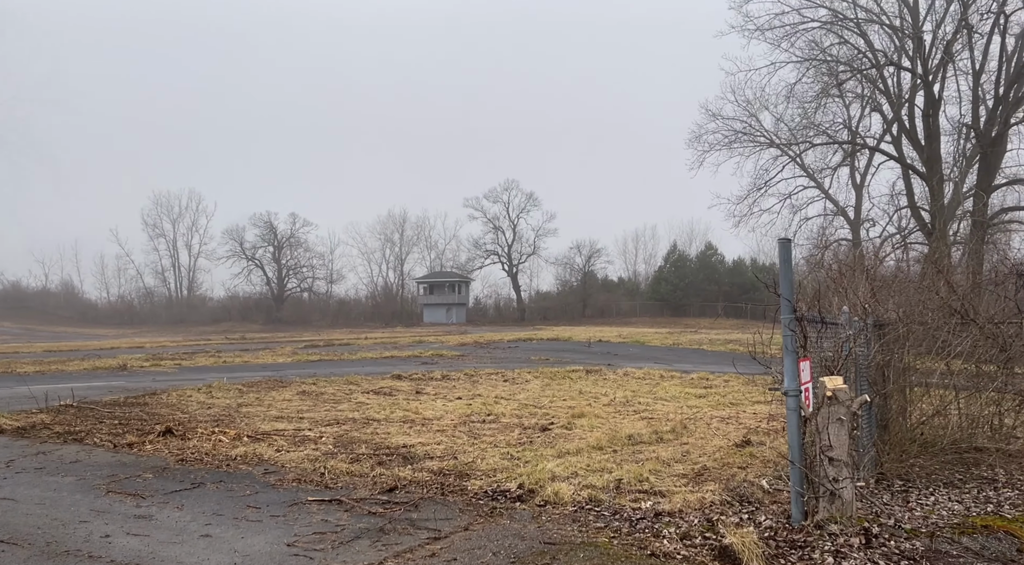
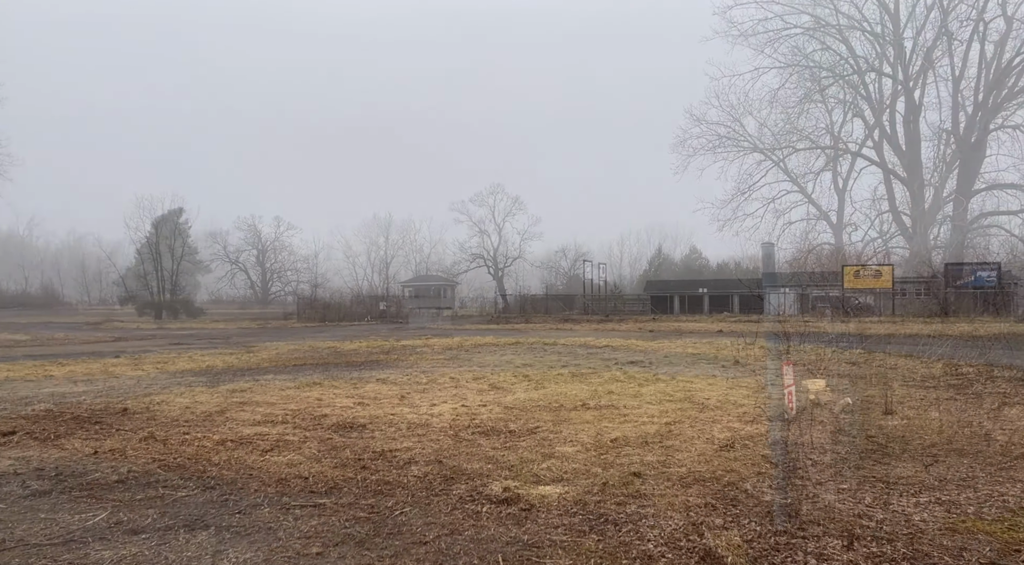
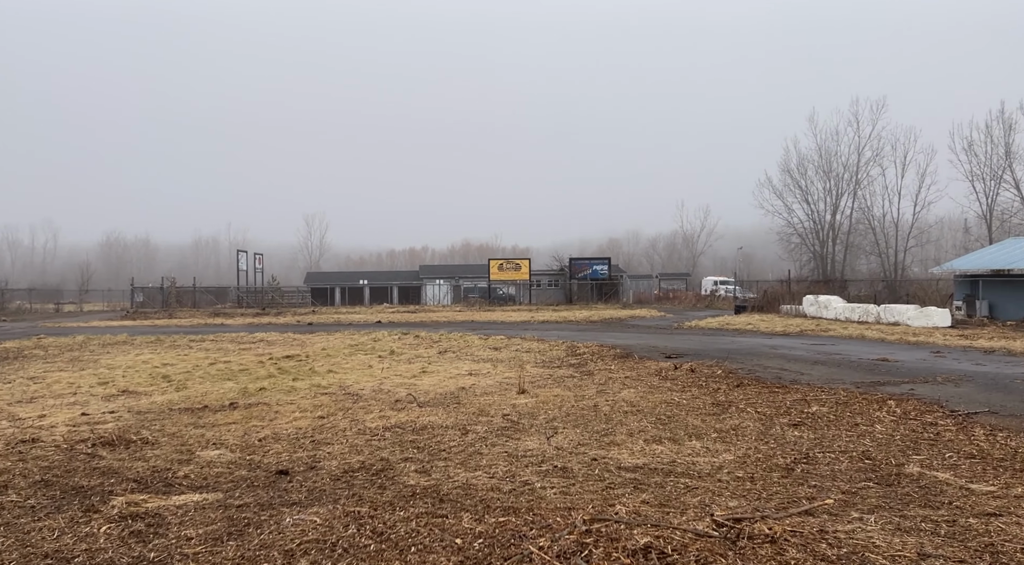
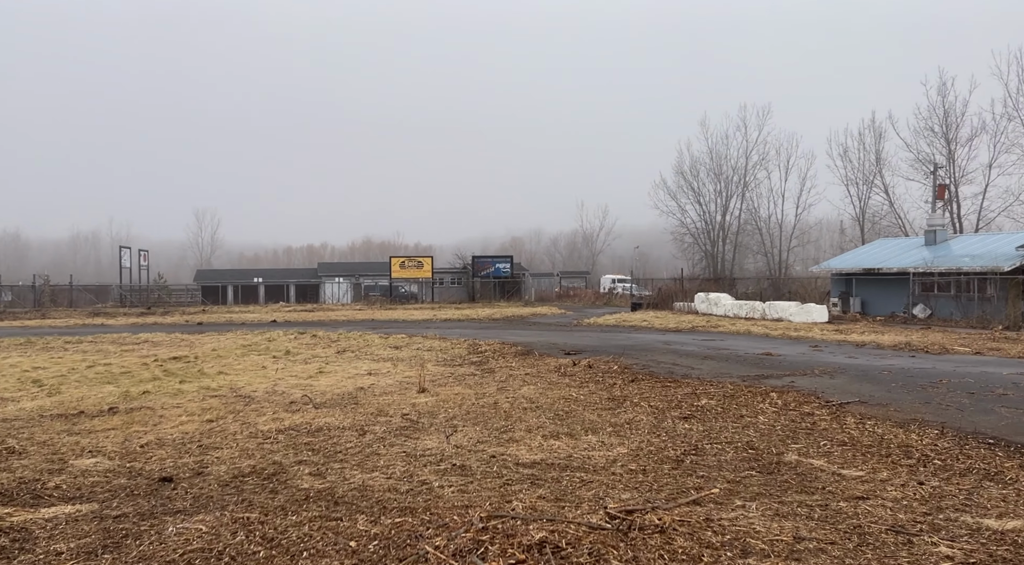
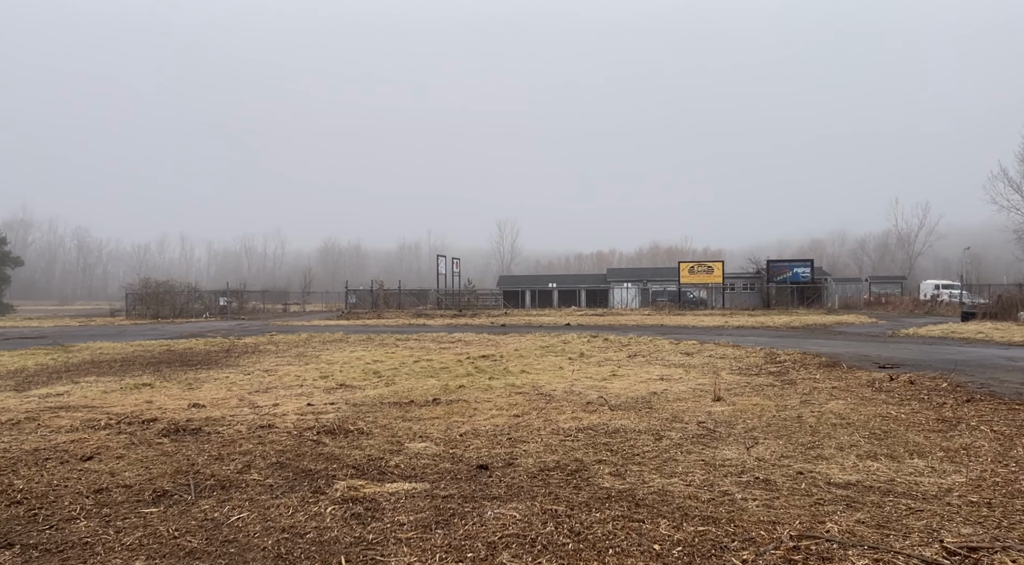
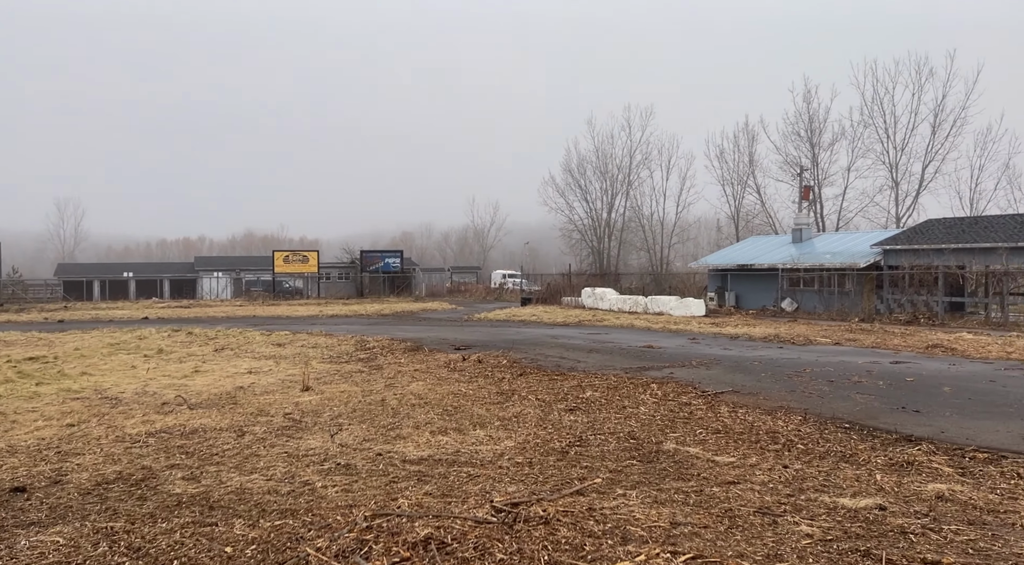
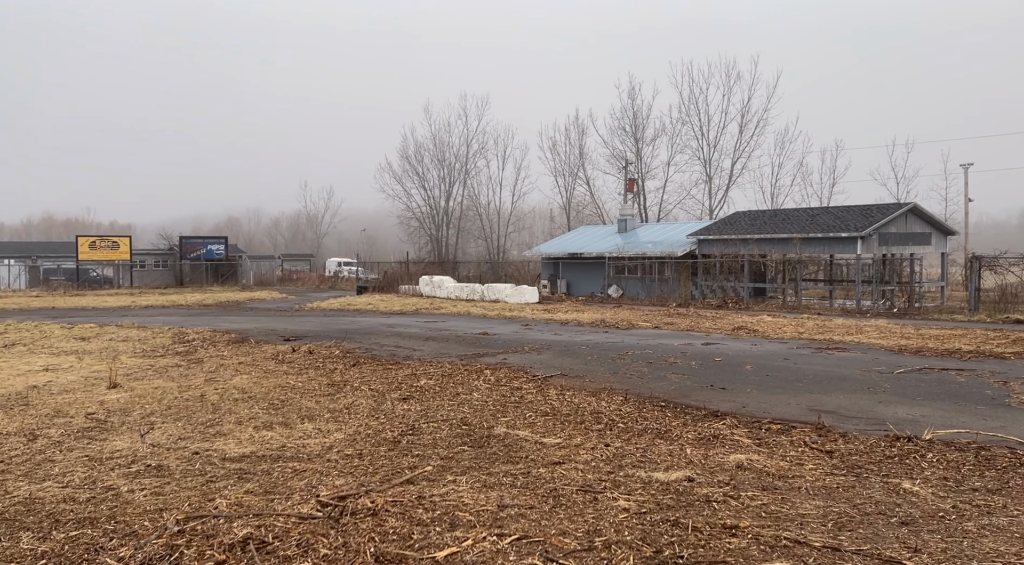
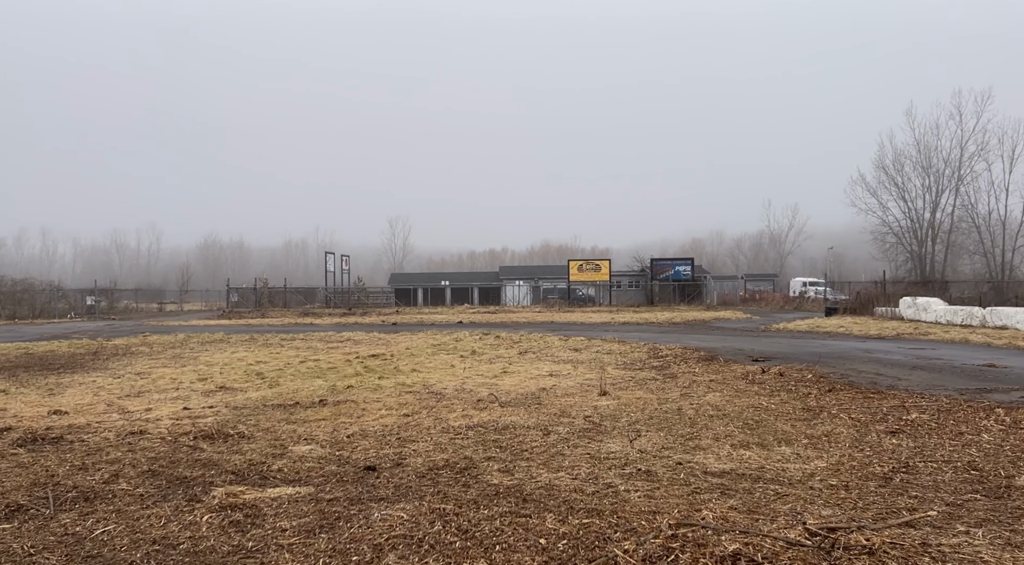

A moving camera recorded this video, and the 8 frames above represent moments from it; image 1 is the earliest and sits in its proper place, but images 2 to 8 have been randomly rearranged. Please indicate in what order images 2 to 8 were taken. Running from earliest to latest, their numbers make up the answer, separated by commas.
2, 5, 8, 3, 4, 6, 7
